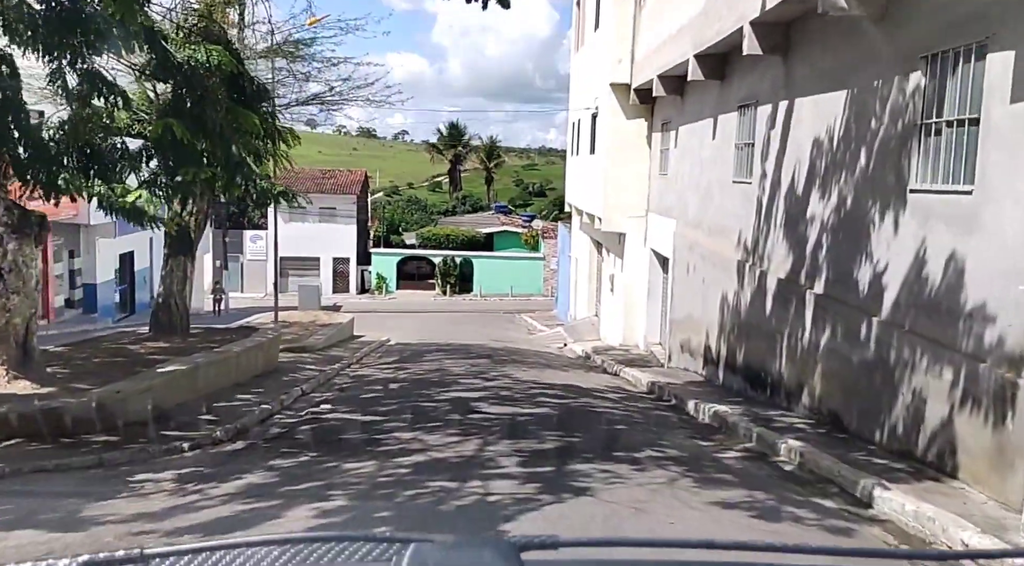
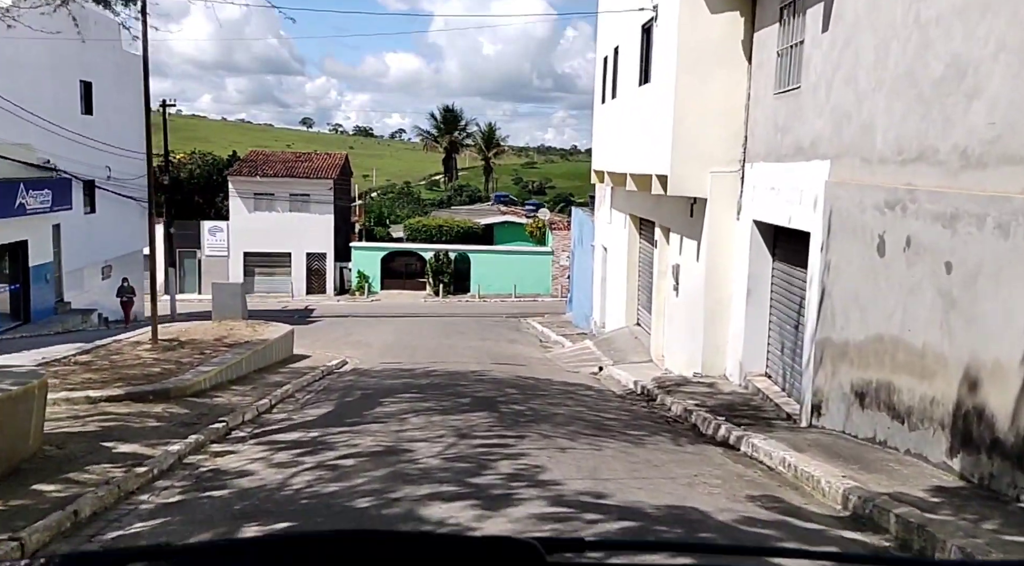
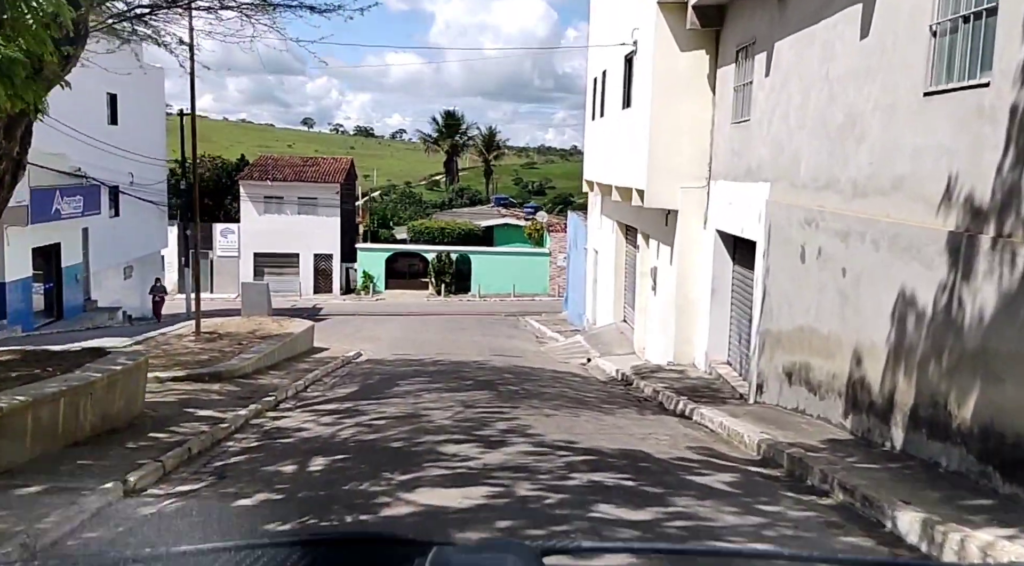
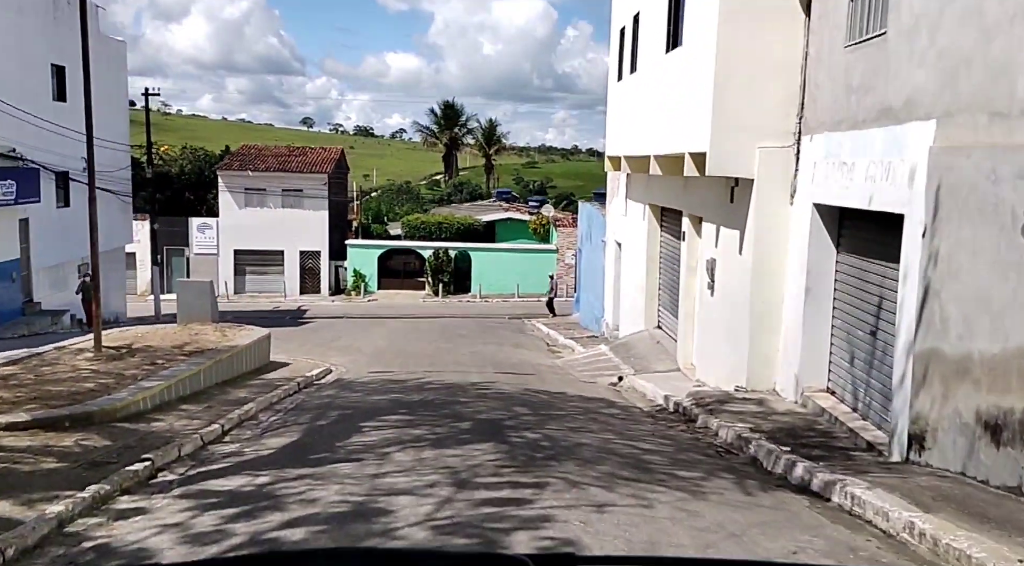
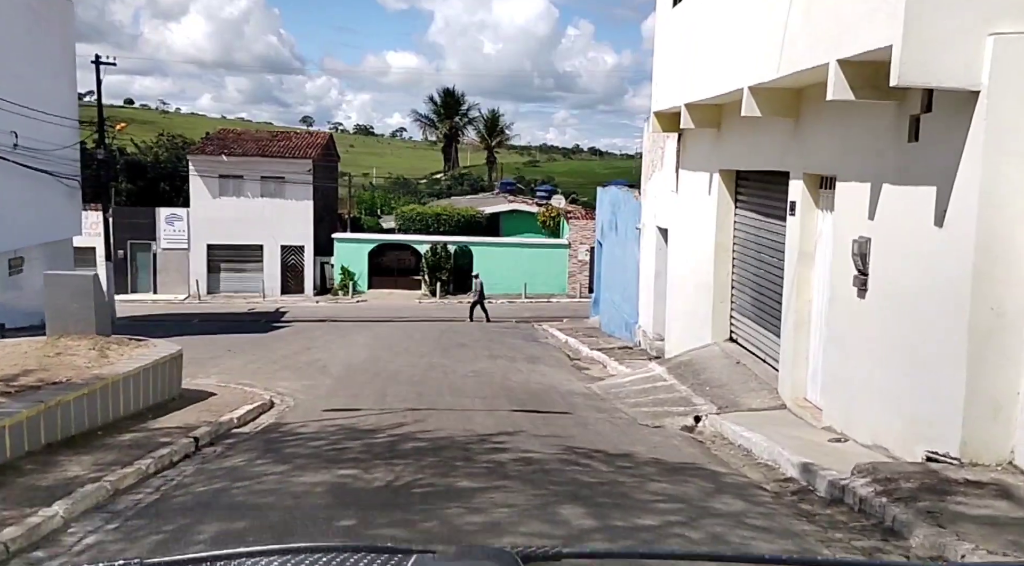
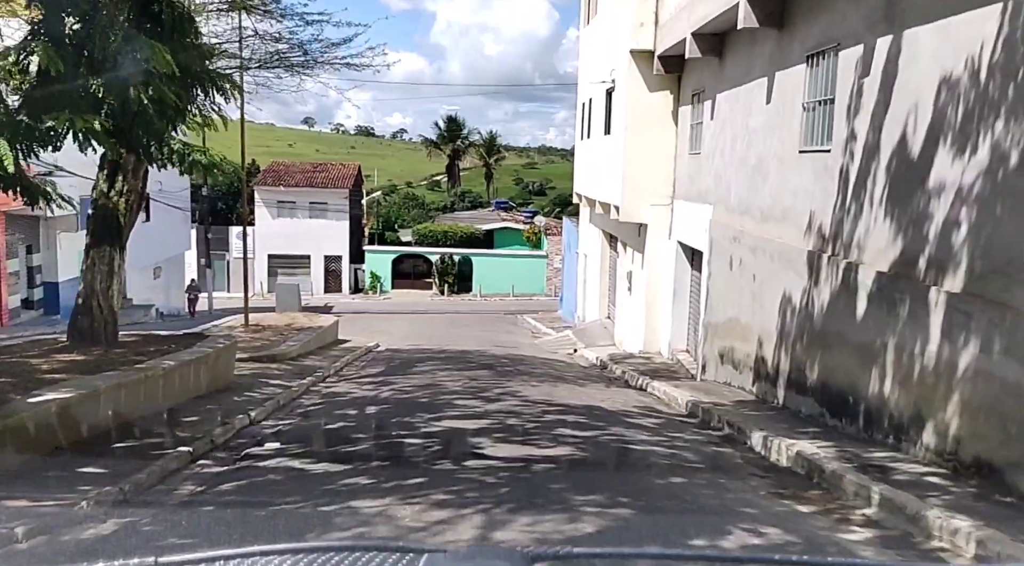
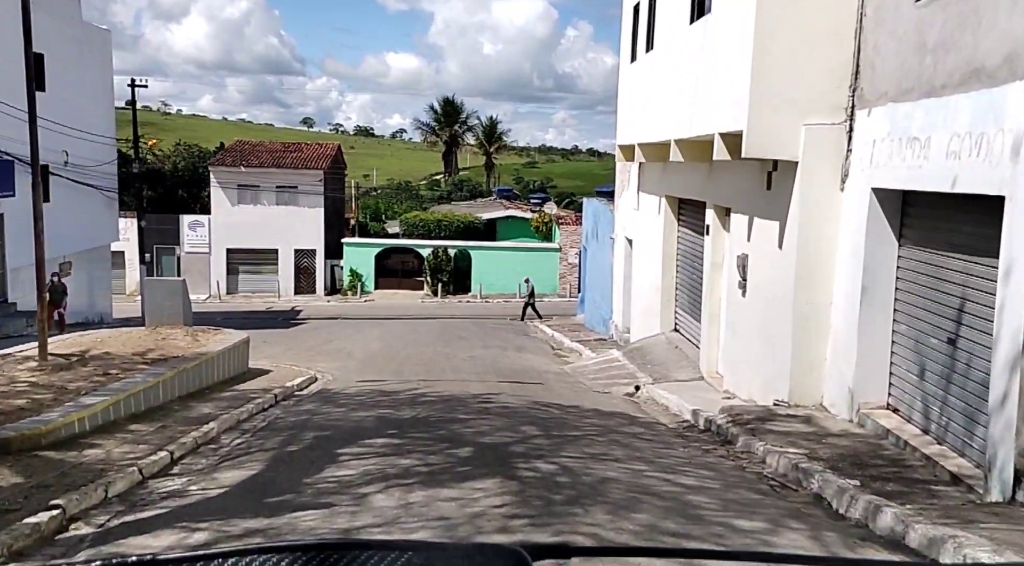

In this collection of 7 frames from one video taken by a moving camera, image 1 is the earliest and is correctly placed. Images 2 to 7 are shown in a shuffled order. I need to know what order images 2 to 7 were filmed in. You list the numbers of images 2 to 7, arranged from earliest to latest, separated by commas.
6, 3, 2, 4, 7, 5
